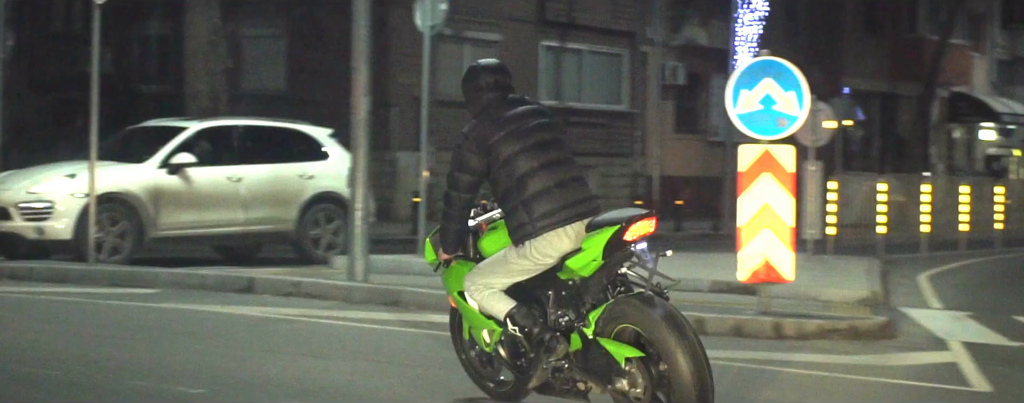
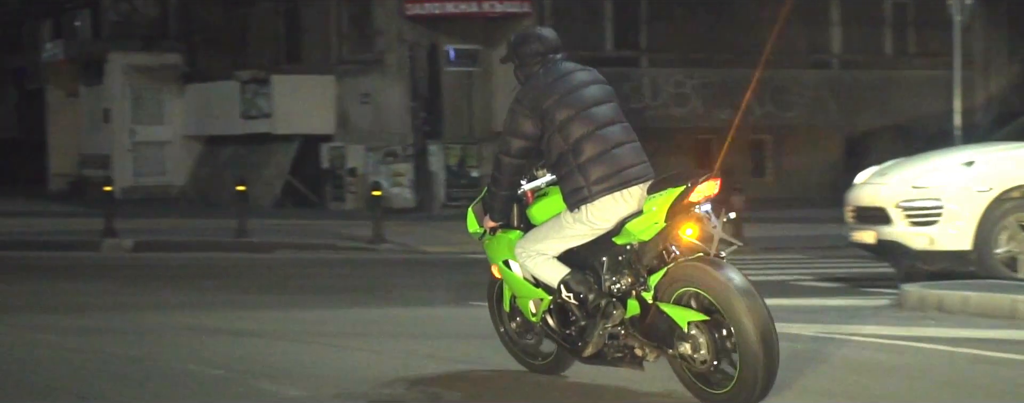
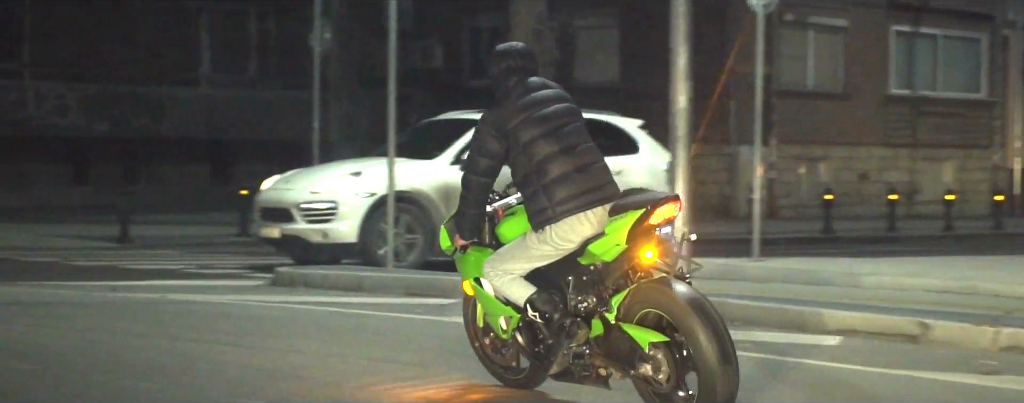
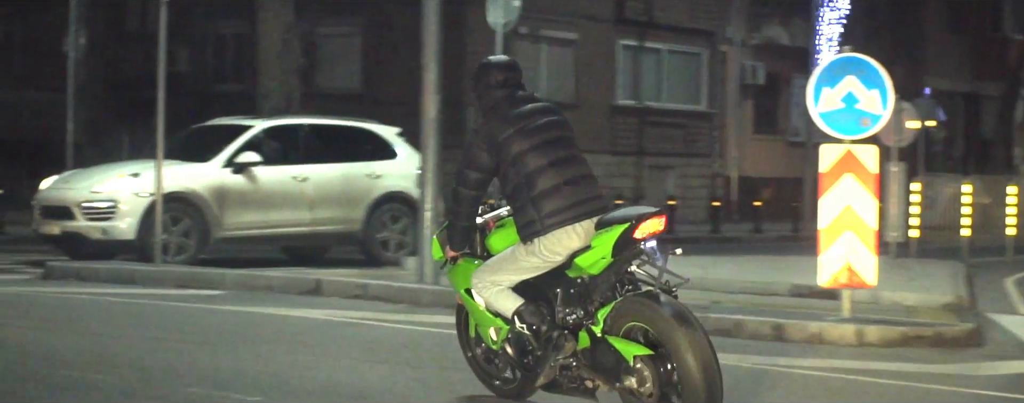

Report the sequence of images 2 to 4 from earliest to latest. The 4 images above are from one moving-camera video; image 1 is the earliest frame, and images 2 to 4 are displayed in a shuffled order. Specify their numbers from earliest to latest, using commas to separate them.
4, 3, 2
